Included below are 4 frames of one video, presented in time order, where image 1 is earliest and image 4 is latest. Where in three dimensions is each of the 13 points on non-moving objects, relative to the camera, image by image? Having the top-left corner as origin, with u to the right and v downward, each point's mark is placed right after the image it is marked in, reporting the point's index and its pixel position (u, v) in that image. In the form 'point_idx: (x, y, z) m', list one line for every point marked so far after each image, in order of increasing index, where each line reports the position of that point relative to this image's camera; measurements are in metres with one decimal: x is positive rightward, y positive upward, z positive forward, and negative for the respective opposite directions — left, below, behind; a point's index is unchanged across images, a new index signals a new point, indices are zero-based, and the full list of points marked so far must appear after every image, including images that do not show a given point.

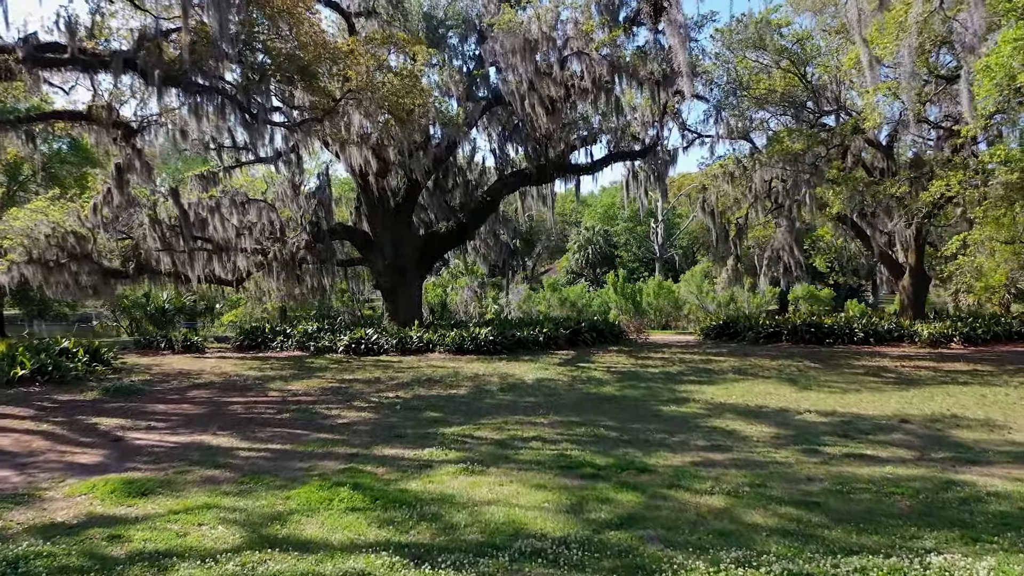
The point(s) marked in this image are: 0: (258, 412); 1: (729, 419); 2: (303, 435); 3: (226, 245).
0: (-3.0, -1.5, +7.6) m
1: (+2.3, -1.4, +6.8) m
2: (-2.0, -1.4, +6.3) m
3: (-6.4, +1.0, +14.6) m
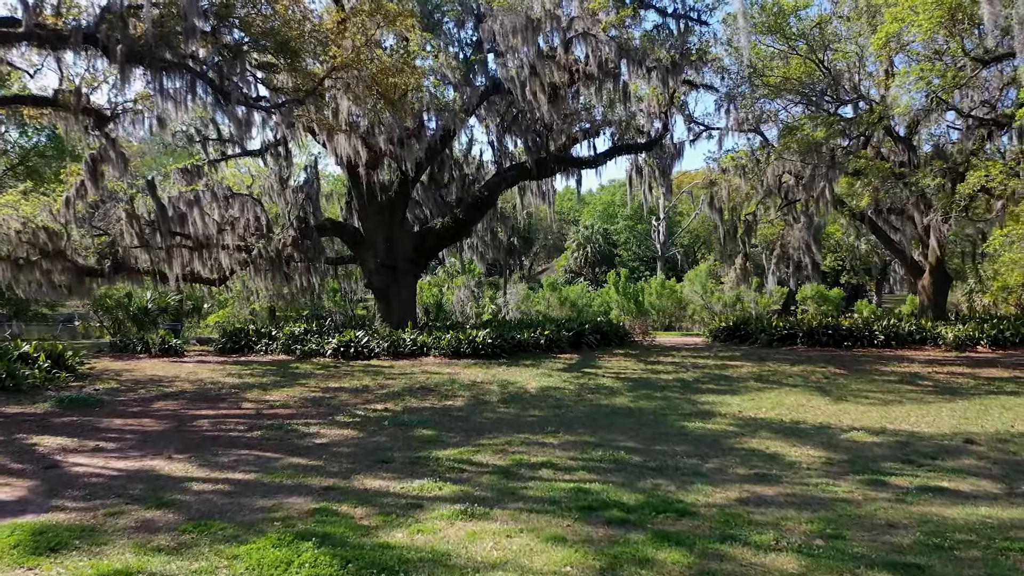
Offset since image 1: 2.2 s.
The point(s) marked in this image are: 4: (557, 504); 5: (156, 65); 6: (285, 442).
0: (-3.0, -1.5, +6.7) m
1: (+2.3, -1.4, +5.9) m
2: (-2.0, -1.4, +5.4) m
3: (-6.4, +1.0, +13.6) m
4: (+0.3, -1.4, +4.0) m
5: (-4.9, +3.1, +8.9) m
6: (-2.1, -1.4, +6.1) m
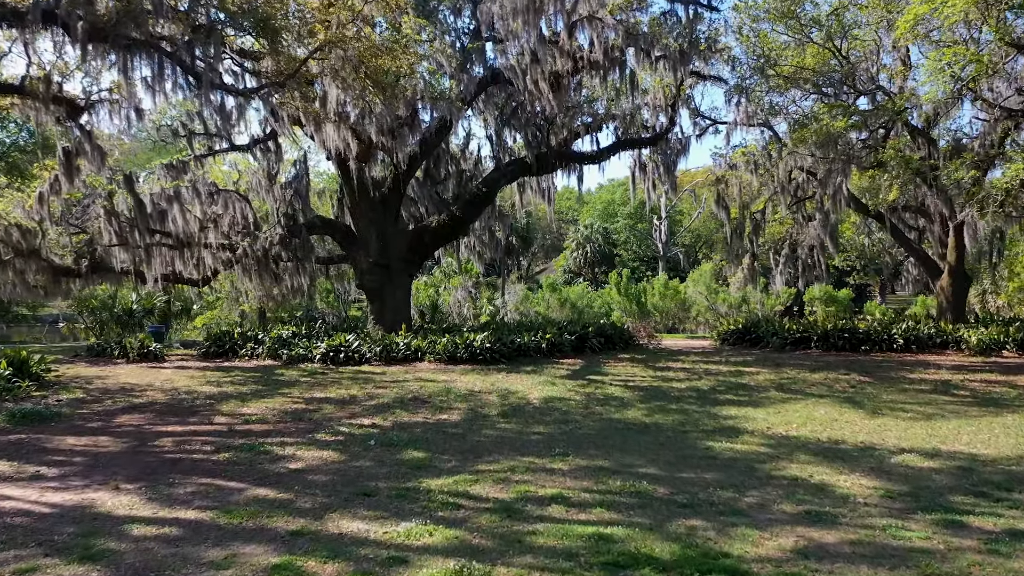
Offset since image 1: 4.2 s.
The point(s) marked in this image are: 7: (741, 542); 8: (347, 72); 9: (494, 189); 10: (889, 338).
0: (-2.9, -1.5, +5.9) m
1: (+2.4, -1.4, +5.2) m
2: (-2.0, -1.5, +4.6) m
3: (-6.4, +1.0, +12.8) m
4: (+0.3, -1.4, +3.3) m
5: (-4.9, +3.1, +8.1) m
6: (-2.1, -1.5, +5.3) m
7: (+1.2, -1.4, +3.5) m
8: (-2.5, +3.3, +9.8) m
9: (-0.4, +2.1, +13.6) m
10: (+8.3, -1.1, +14.3) m
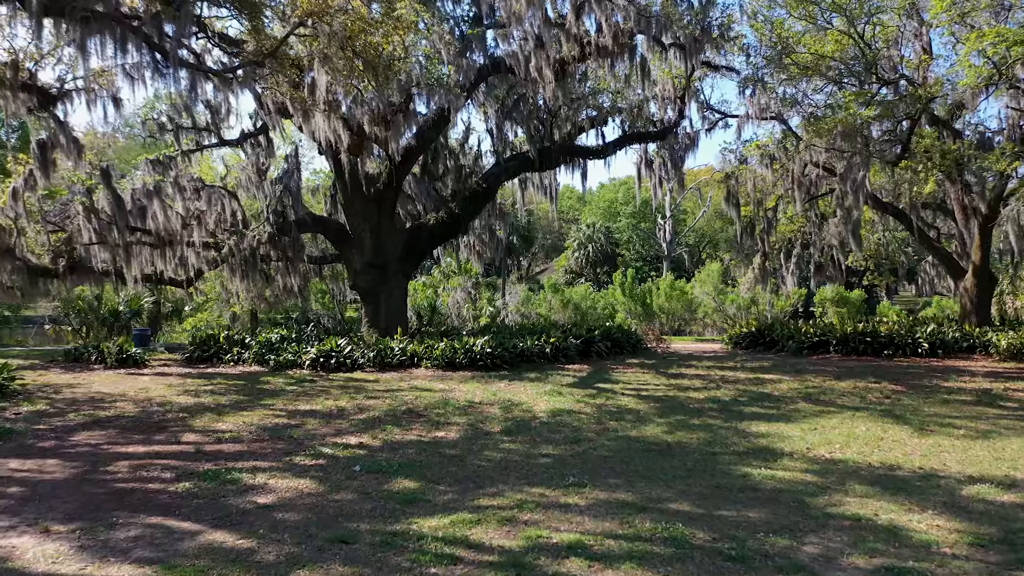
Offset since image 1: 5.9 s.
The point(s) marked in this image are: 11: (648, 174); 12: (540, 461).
0: (-2.9, -1.5, +5.1) m
1: (+2.4, -1.4, +4.4) m
2: (-1.9, -1.5, +3.8) m
3: (-6.4, +0.9, +12.0) m
4: (+0.4, -1.4, +2.5) m
5: (-4.9, +3.0, +7.3) m
6: (-2.1, -1.5, +4.5) m
7: (+1.3, -1.4, +2.8) m
8: (-2.4, +3.2, +9.0) m
9: (-0.4, +2.1, +12.8) m
10: (+8.4, -1.1, +13.5) m
11: (+3.1, +2.7, +14.6) m
12: (+0.2, -1.5, +5.5) m
